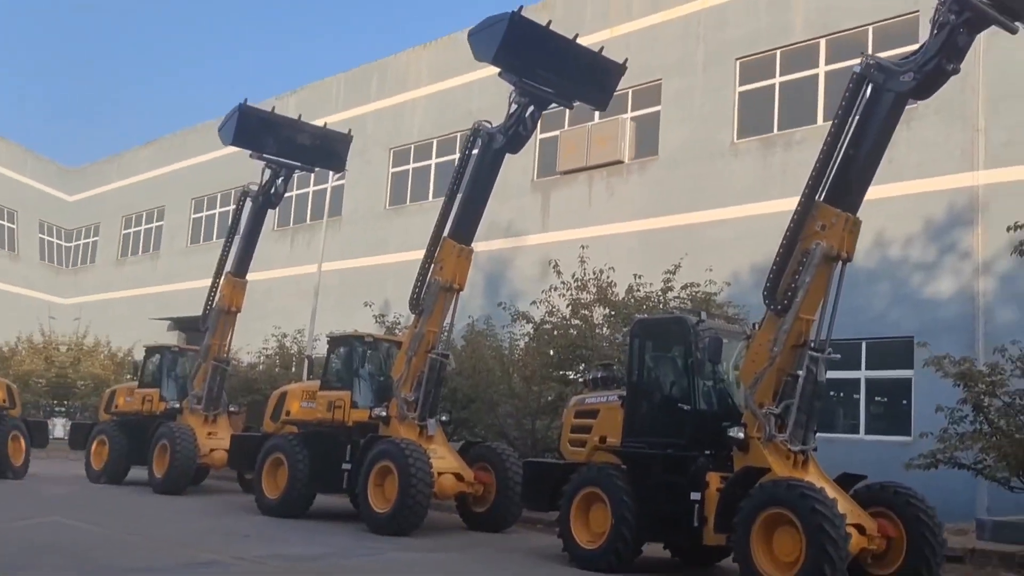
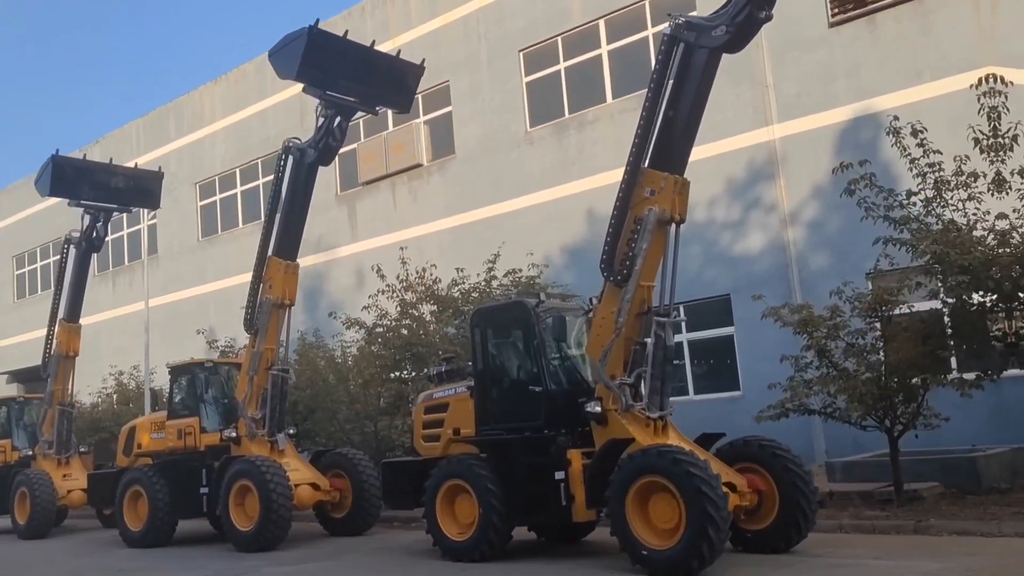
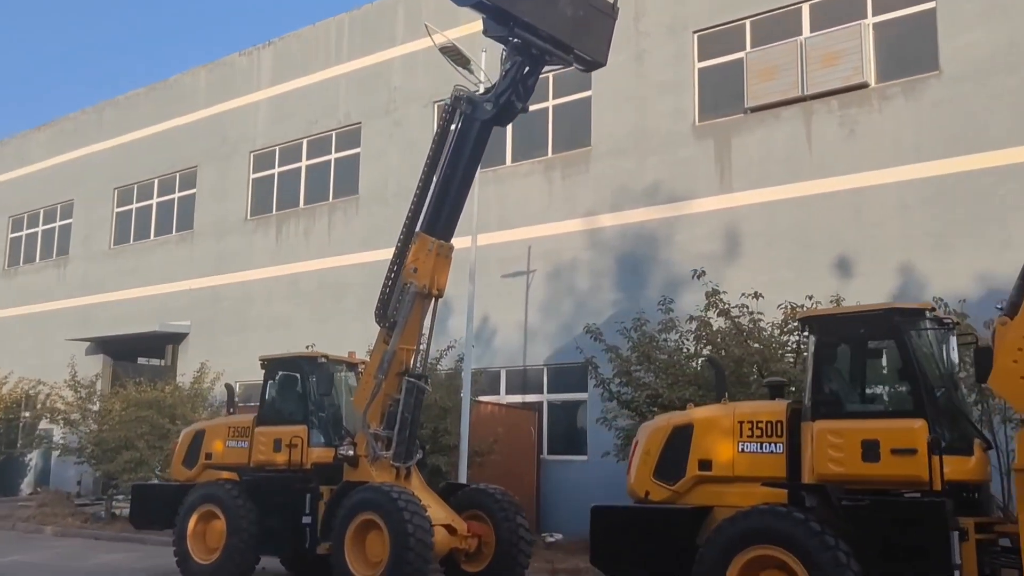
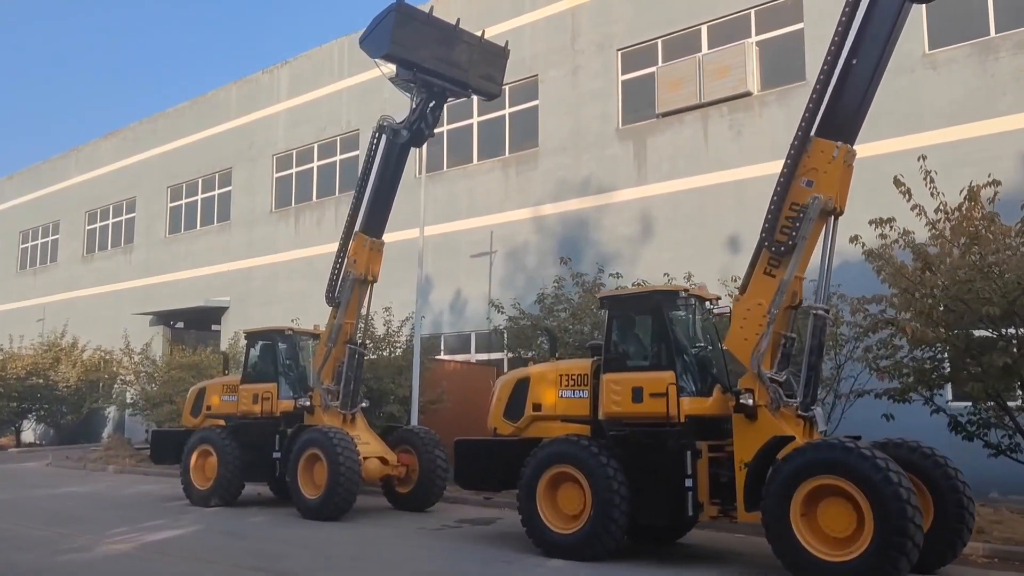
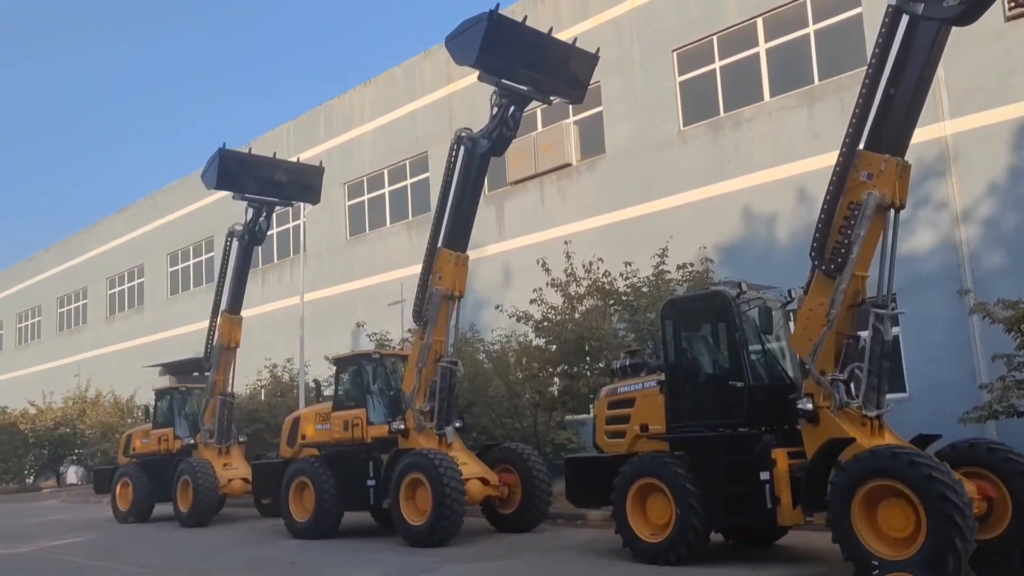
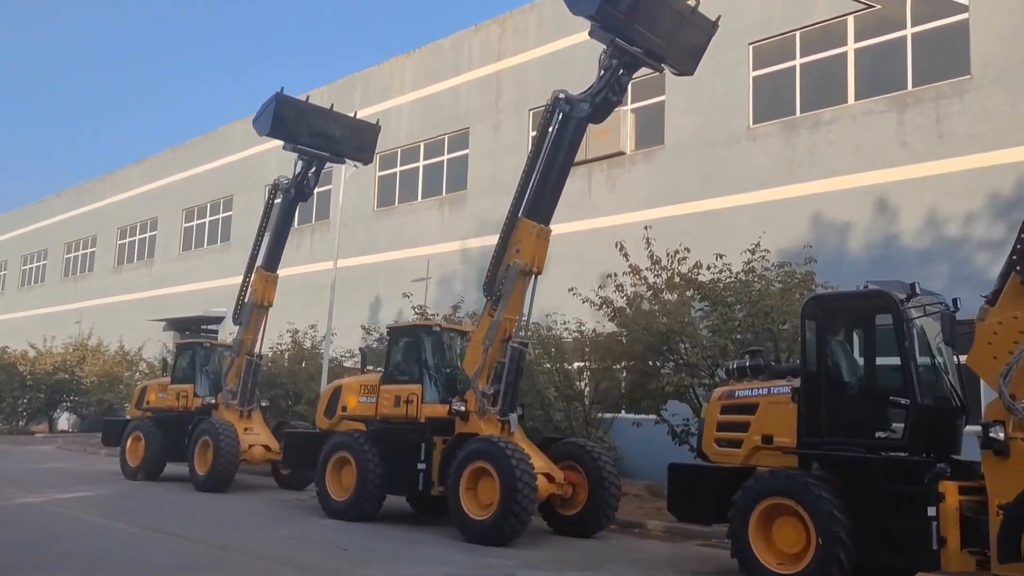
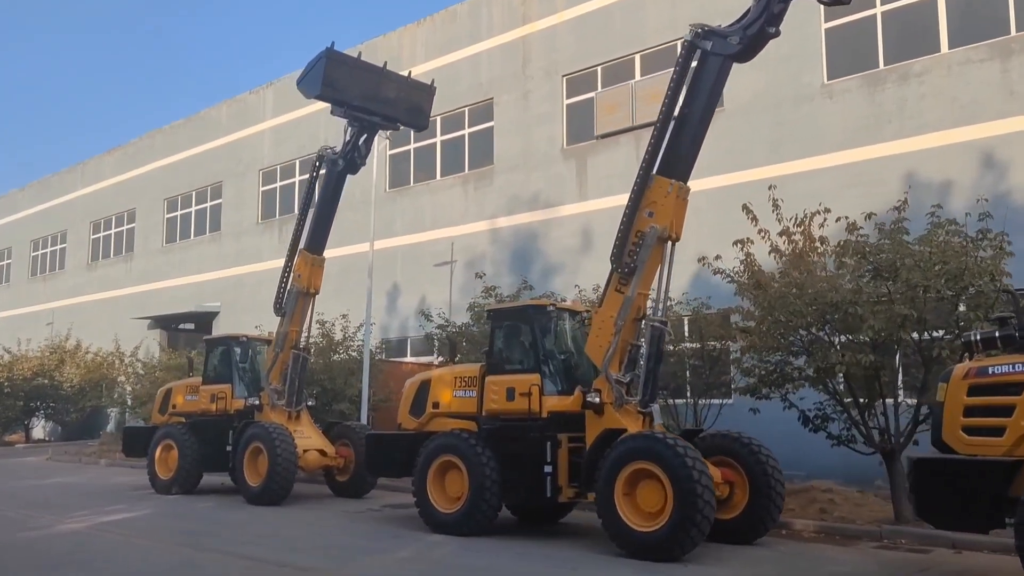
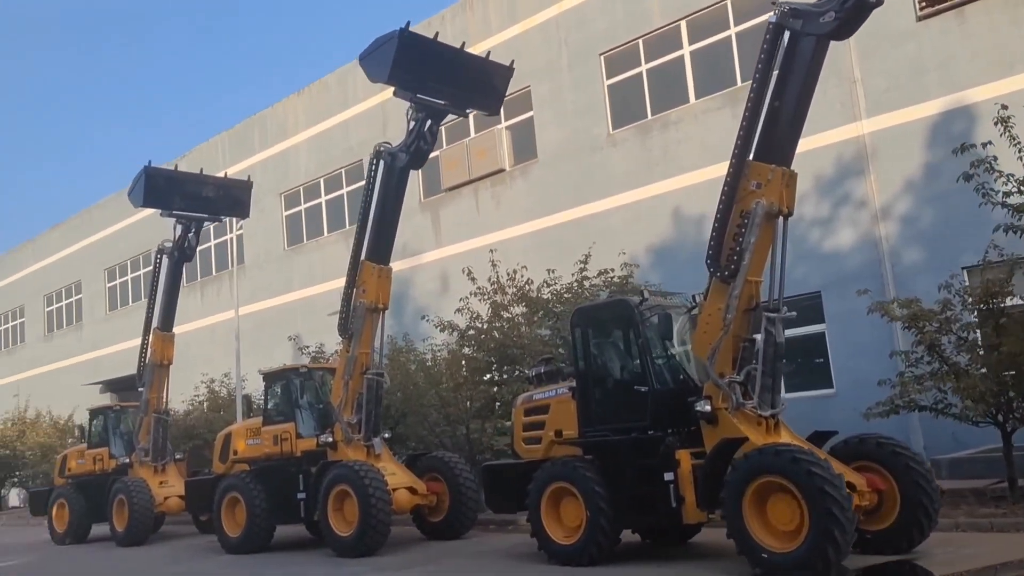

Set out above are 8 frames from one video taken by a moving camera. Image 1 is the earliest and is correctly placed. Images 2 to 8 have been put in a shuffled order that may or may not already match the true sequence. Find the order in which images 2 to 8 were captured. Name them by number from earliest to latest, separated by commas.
2, 8, 5, 6, 7, 4, 3
